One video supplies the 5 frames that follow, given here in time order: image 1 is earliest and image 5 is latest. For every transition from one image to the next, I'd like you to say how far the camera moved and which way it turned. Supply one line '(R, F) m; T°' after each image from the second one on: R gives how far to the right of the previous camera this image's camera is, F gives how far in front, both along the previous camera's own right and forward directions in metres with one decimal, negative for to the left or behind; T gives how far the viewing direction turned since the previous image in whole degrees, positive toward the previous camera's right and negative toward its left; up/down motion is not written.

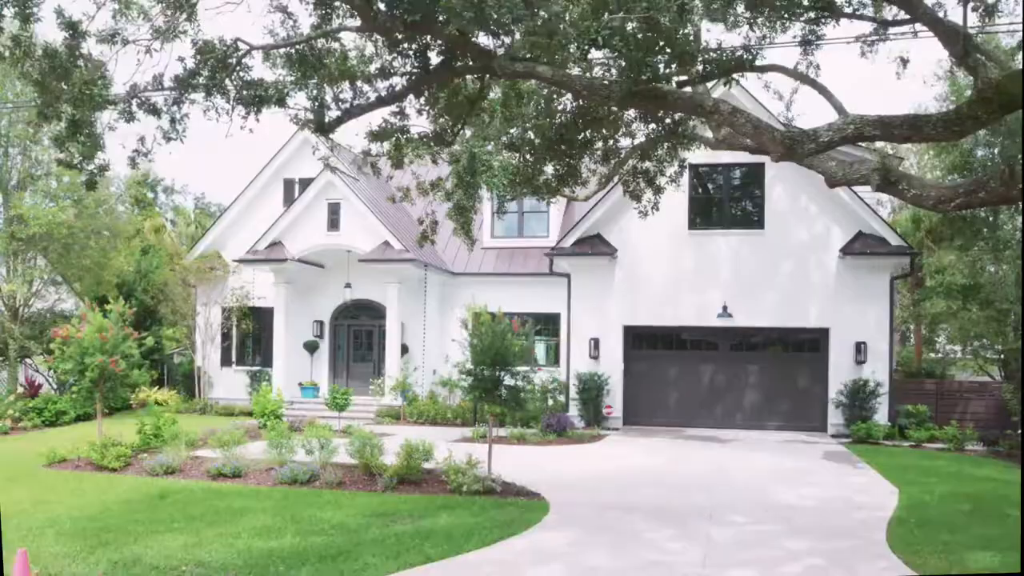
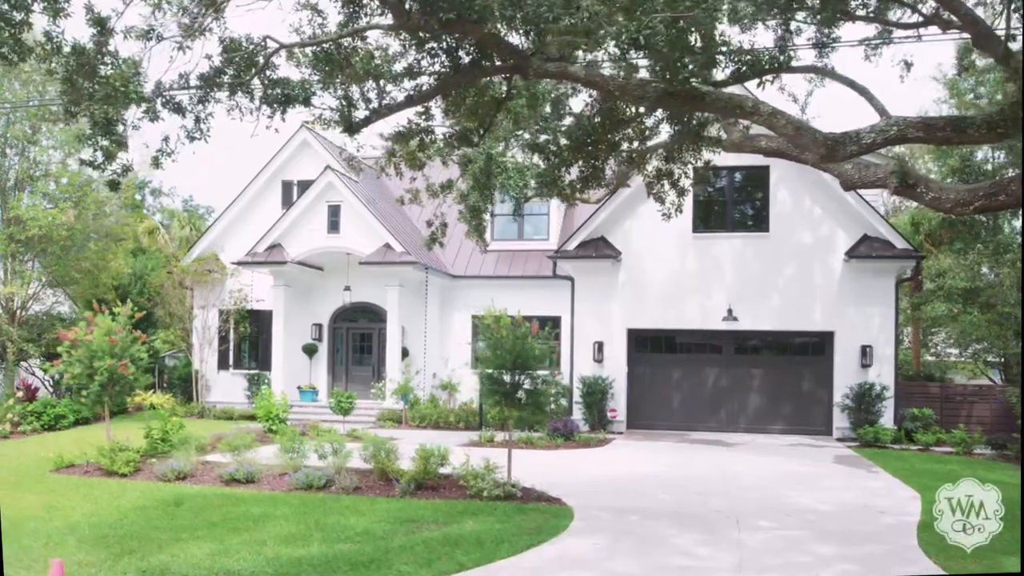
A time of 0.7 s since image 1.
(-0.5, +0.1) m; +1°
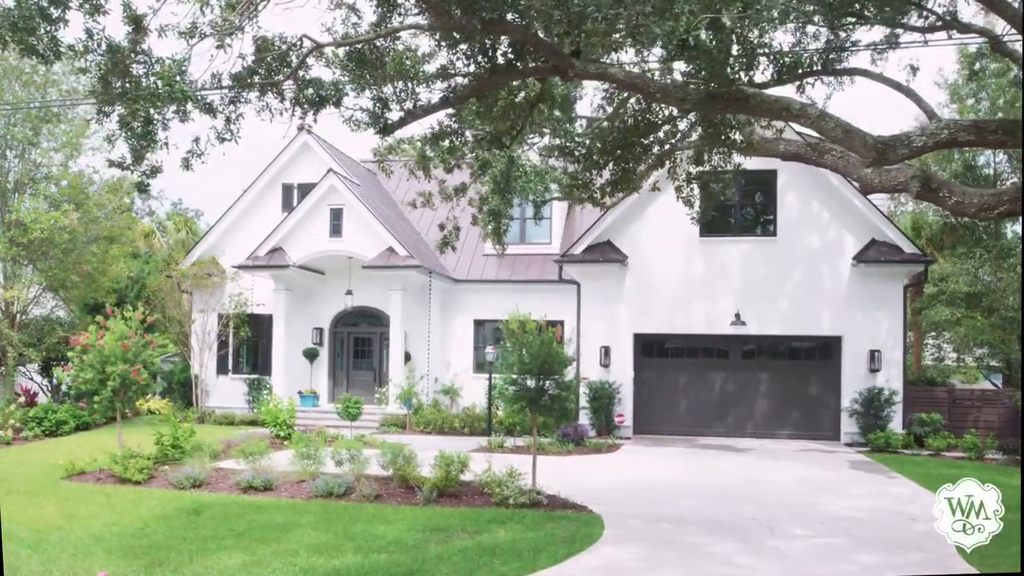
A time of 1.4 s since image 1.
(-0.5, +0.1) m; +1°
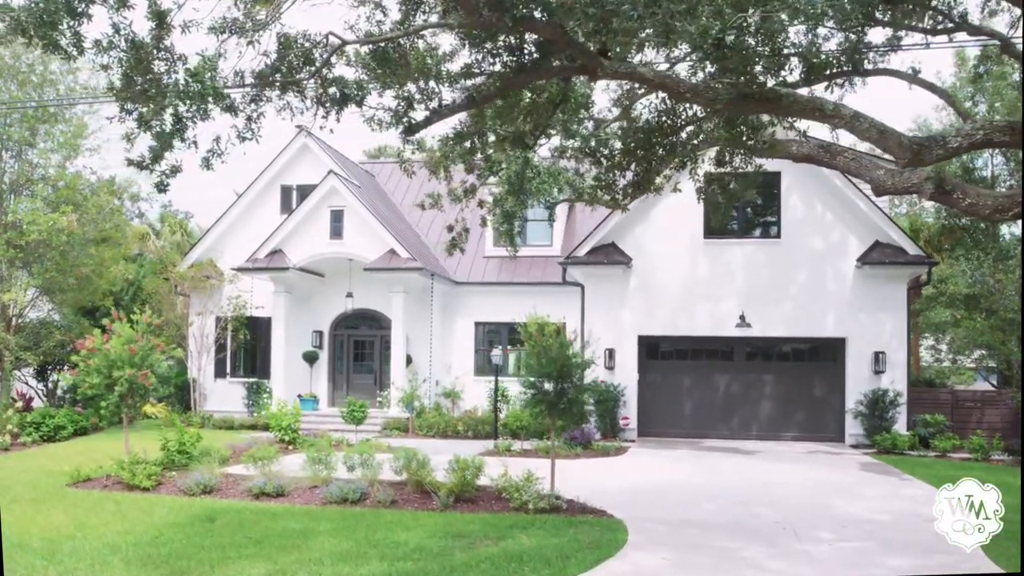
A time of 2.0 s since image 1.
(-0.4, +0.1) m; +1°
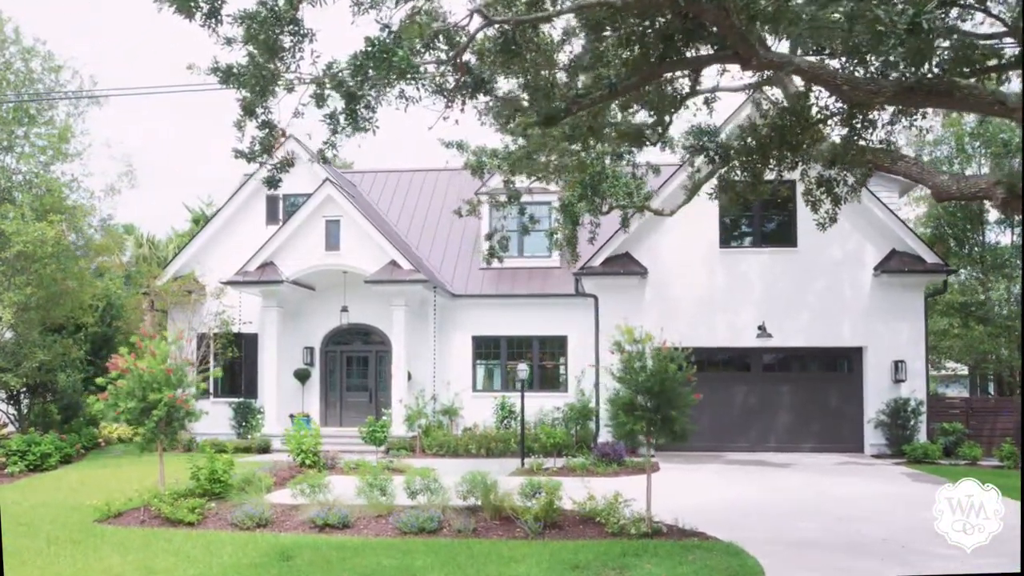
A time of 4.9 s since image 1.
(-1.9, +0.8) m; +5°
